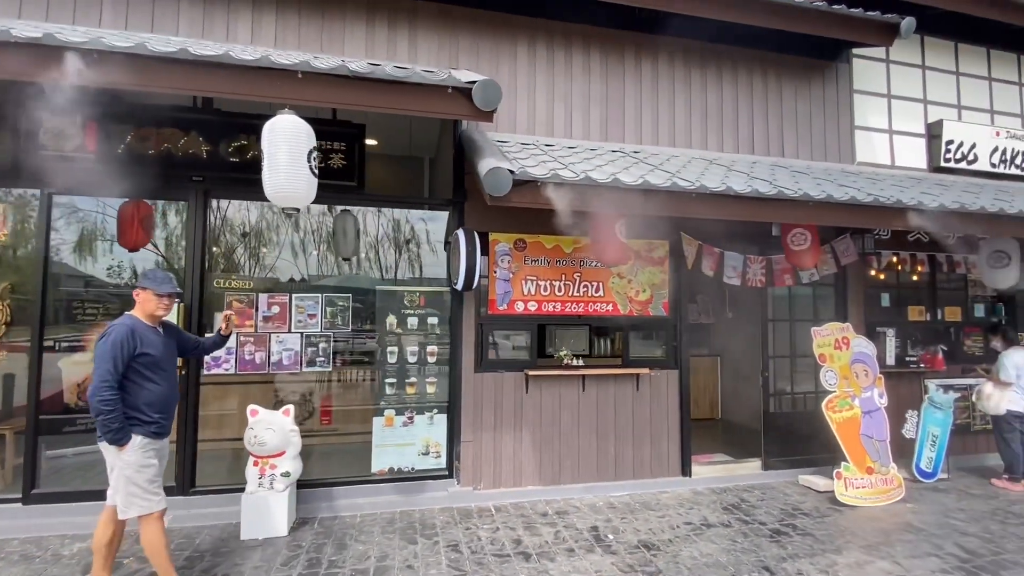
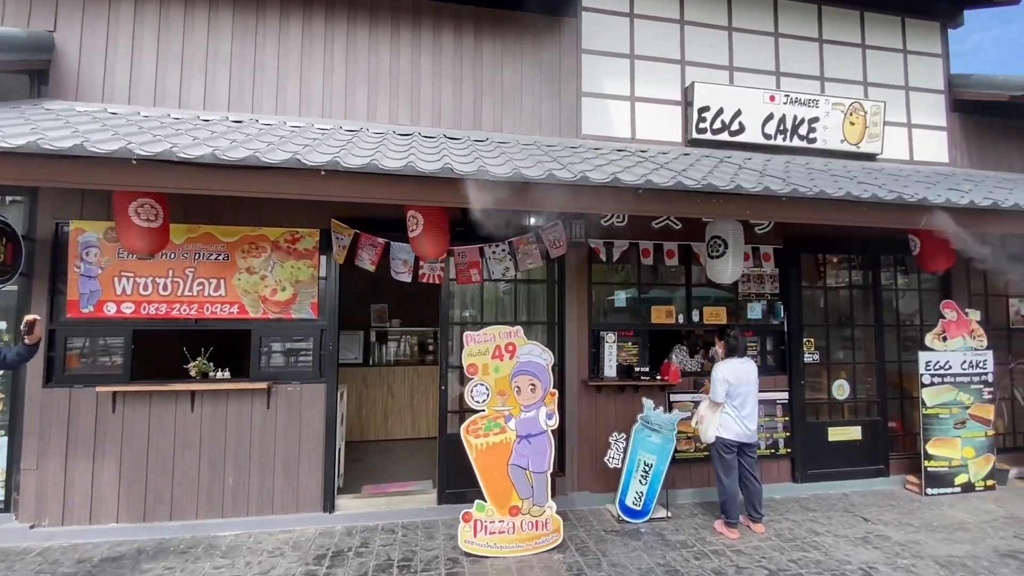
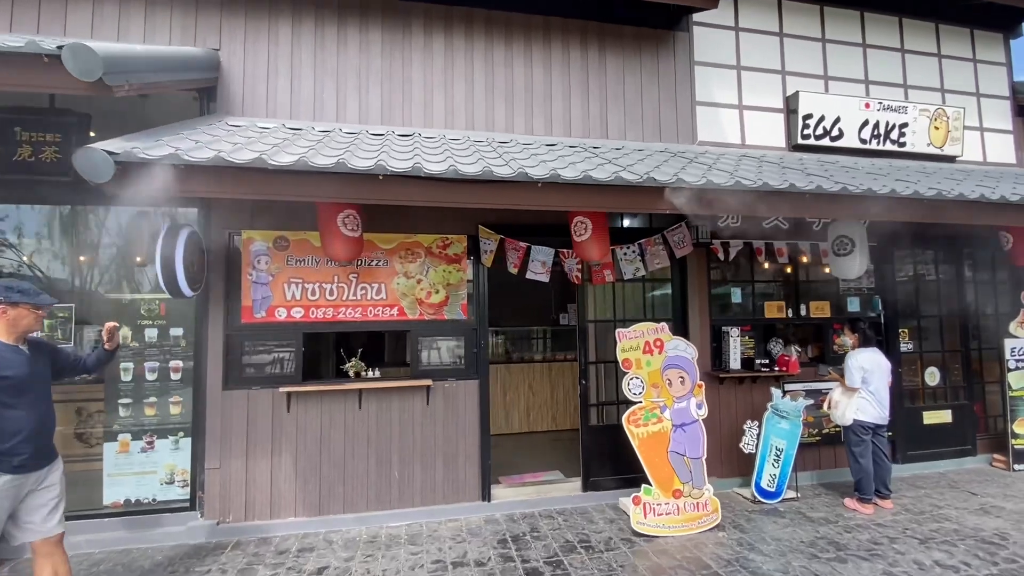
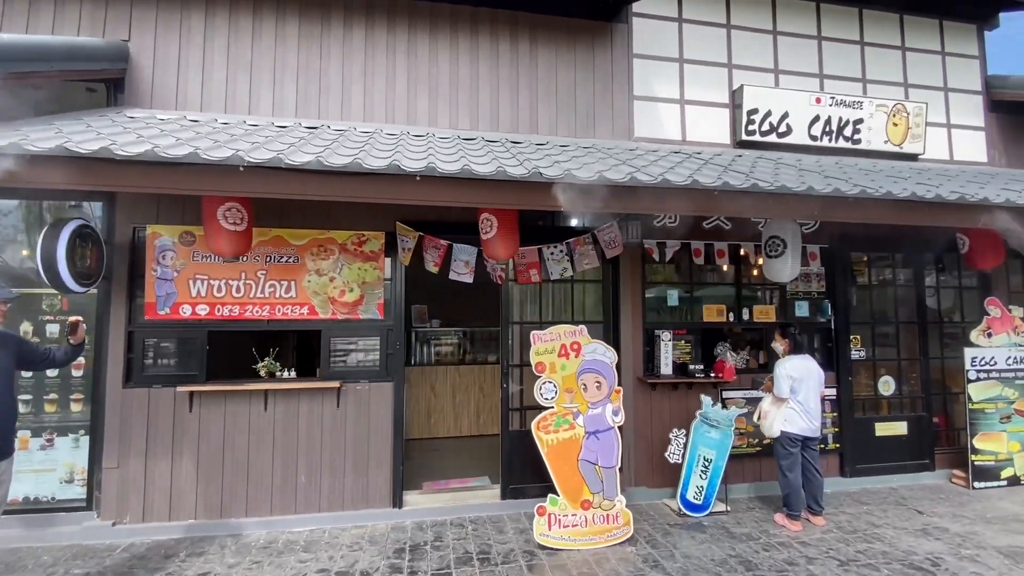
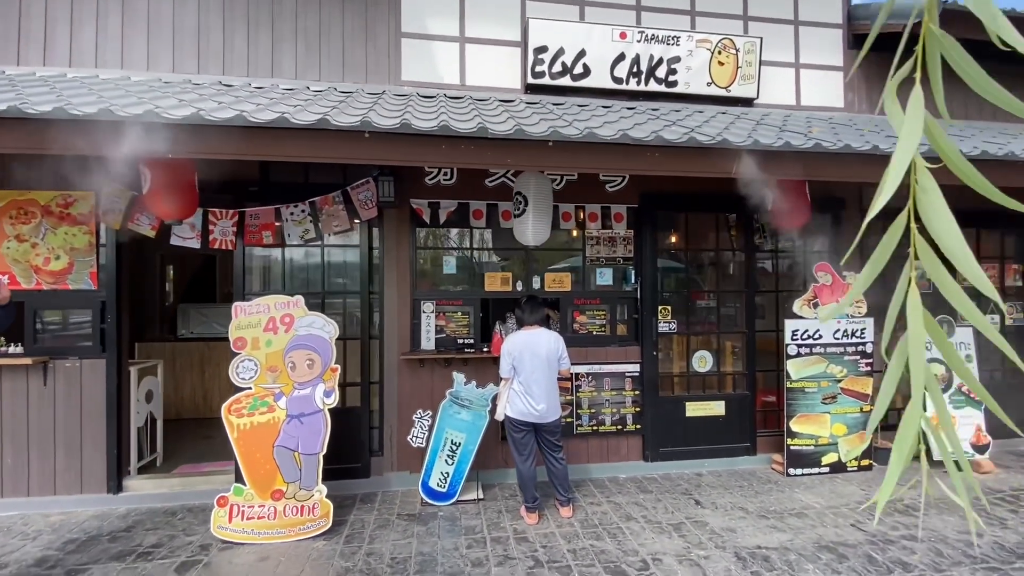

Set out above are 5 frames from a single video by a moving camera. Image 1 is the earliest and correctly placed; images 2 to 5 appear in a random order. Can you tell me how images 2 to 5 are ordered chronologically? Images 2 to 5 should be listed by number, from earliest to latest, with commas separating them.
3, 4, 2, 5
